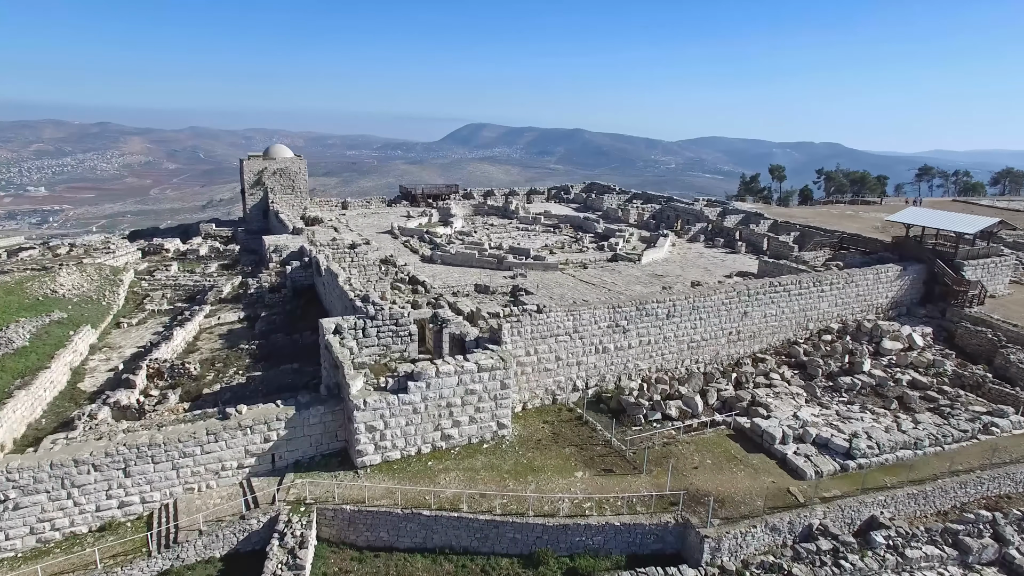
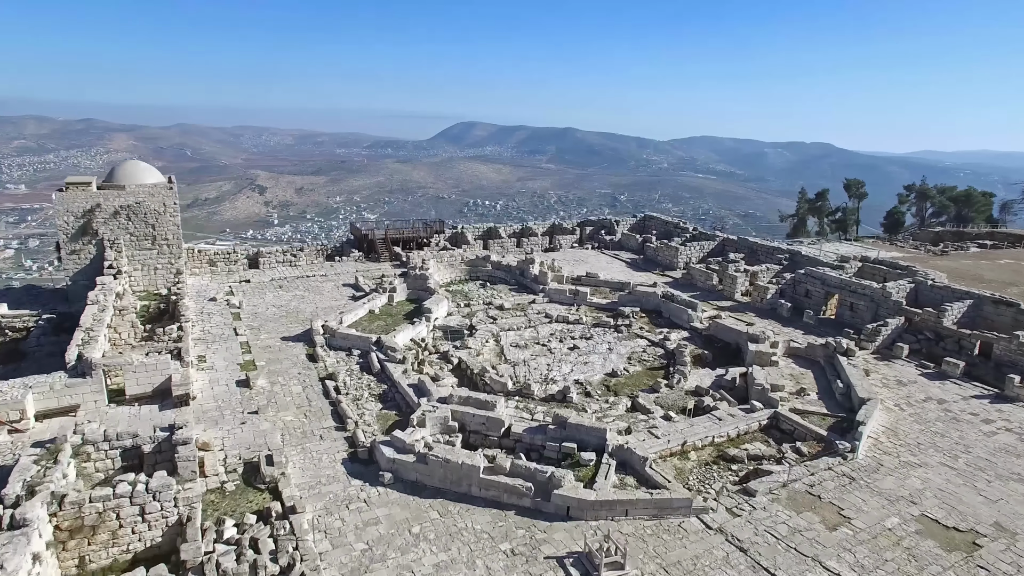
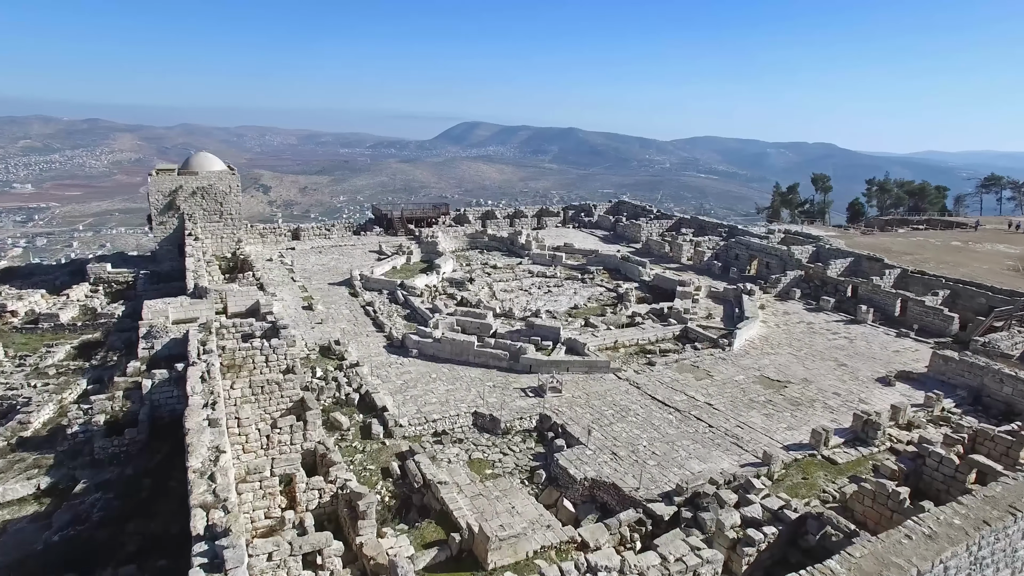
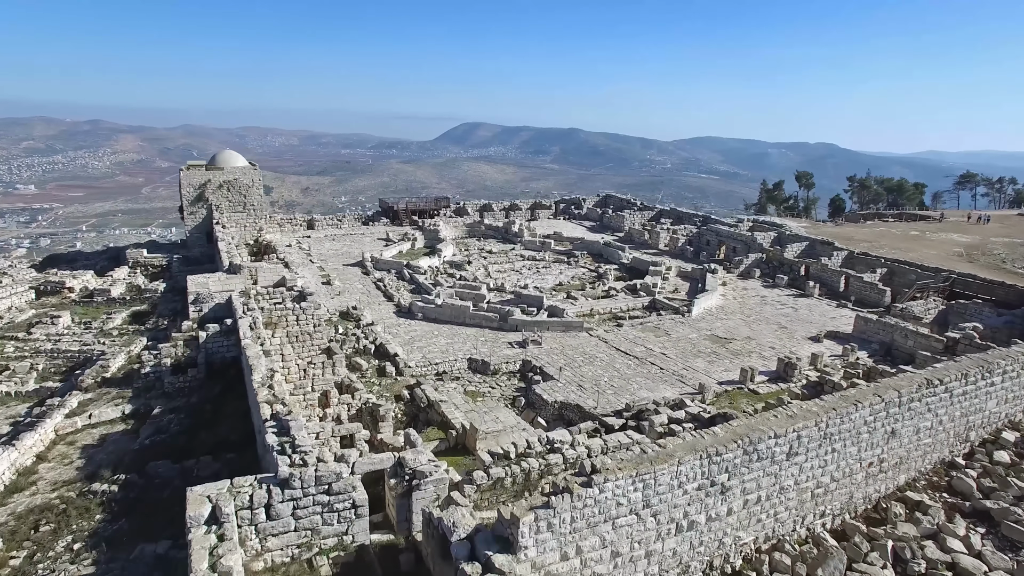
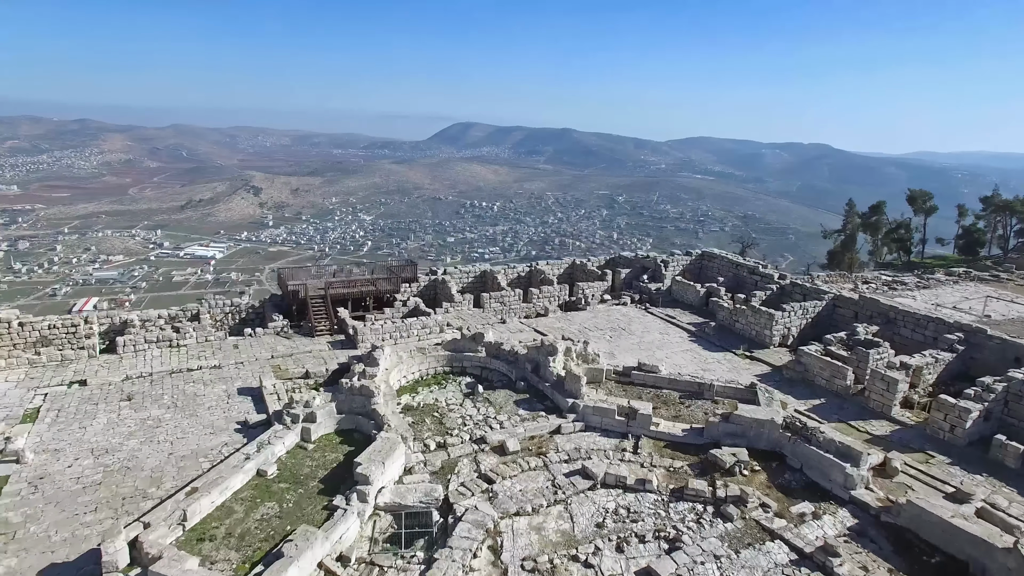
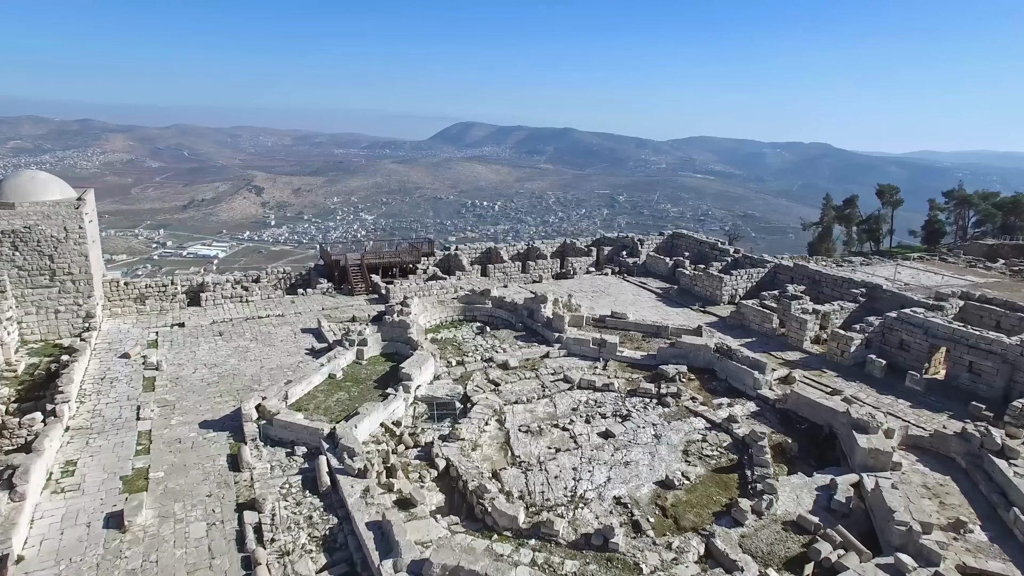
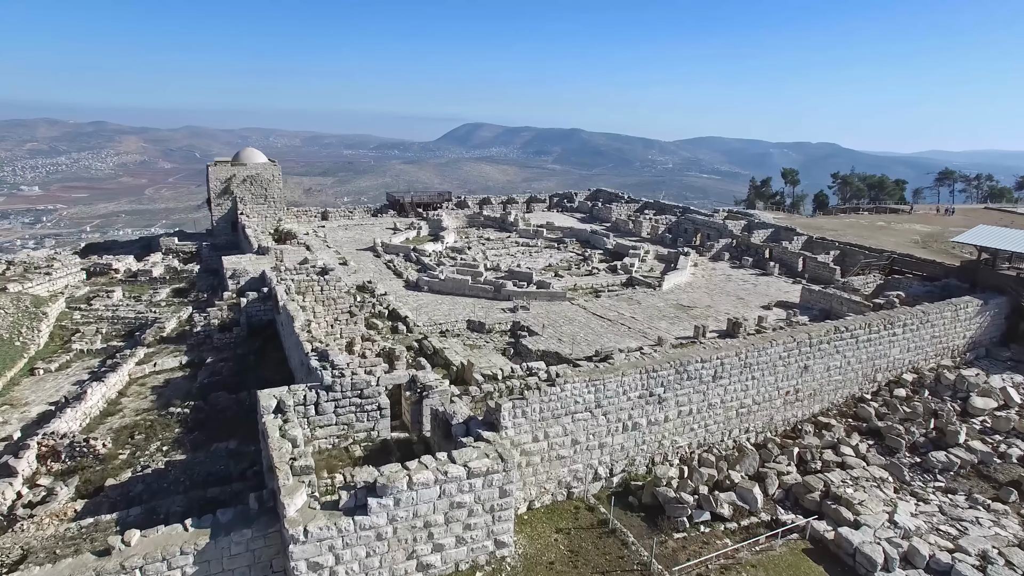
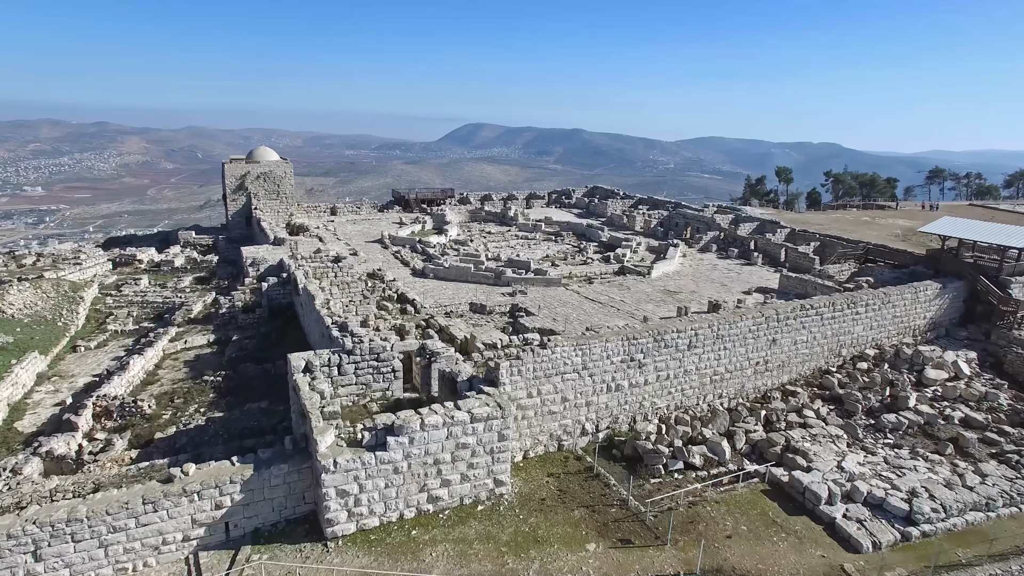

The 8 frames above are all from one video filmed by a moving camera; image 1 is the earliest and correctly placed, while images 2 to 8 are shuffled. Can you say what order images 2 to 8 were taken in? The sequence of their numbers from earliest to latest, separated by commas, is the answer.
8, 7, 4, 3, 2, 6, 5
